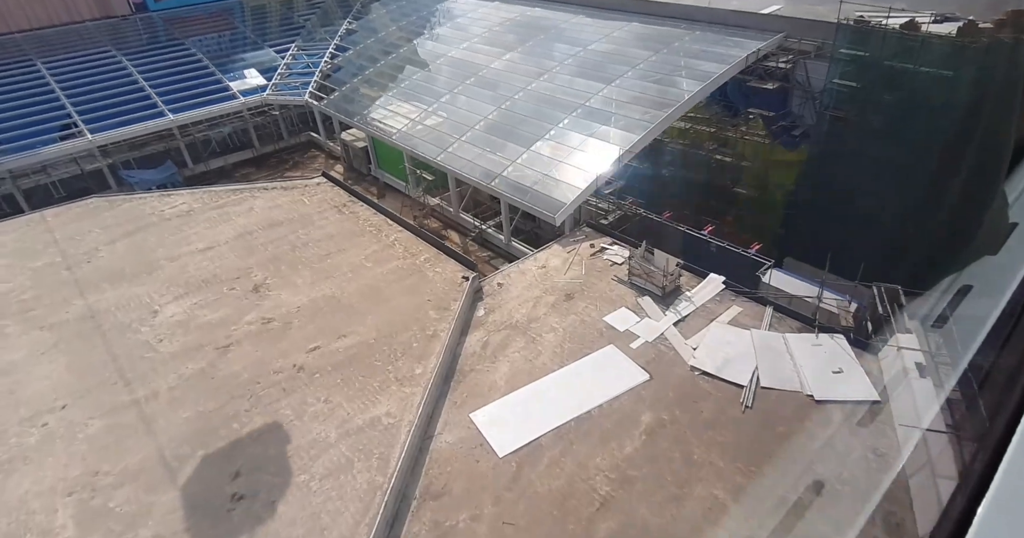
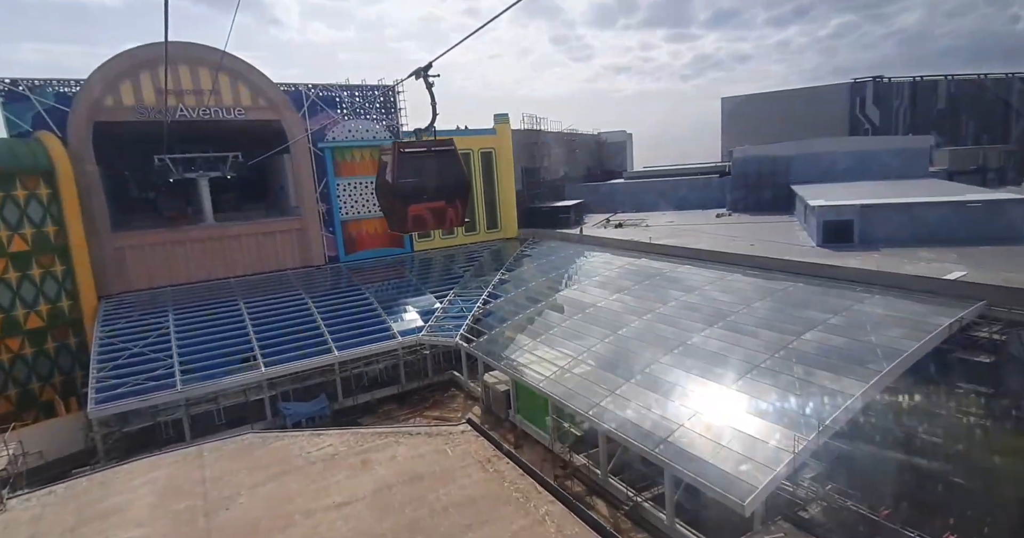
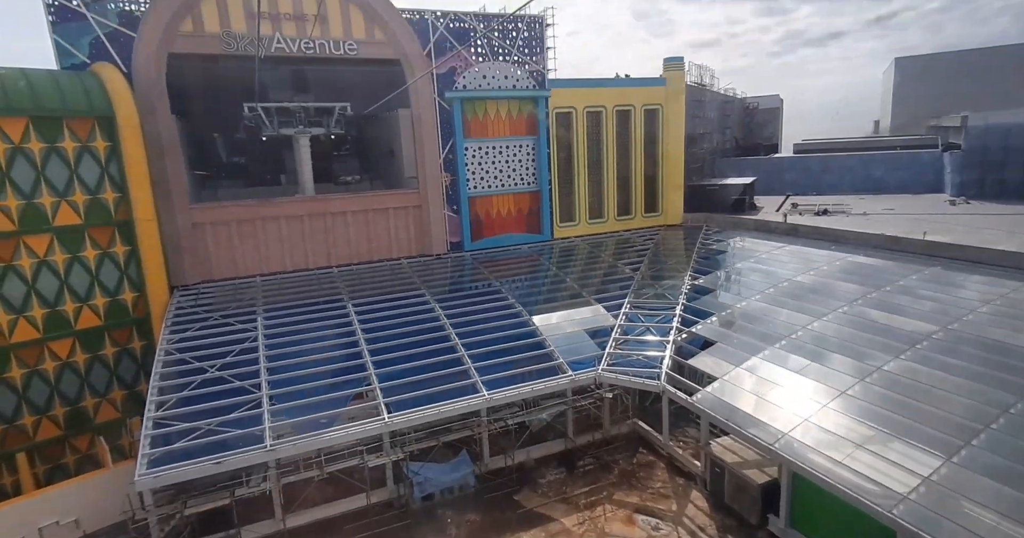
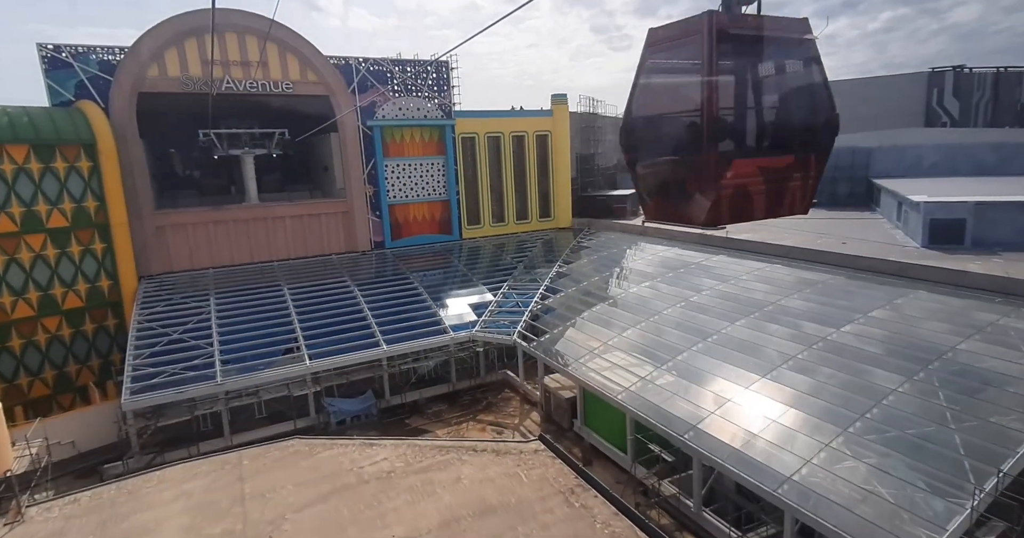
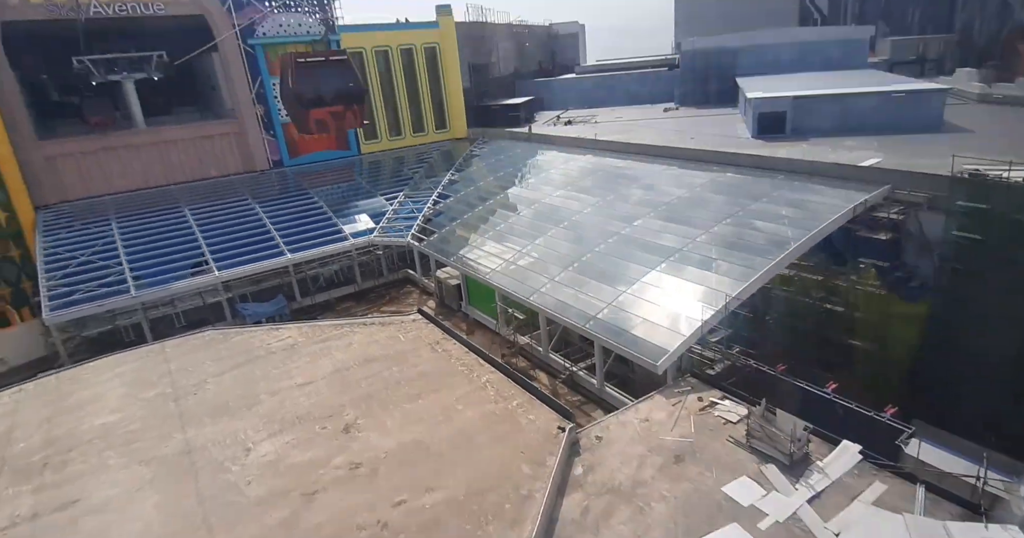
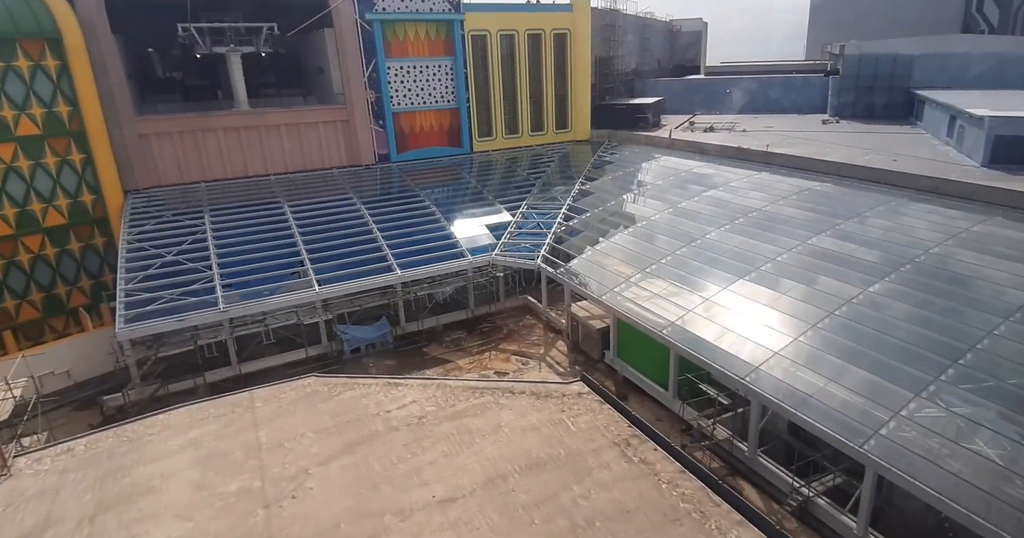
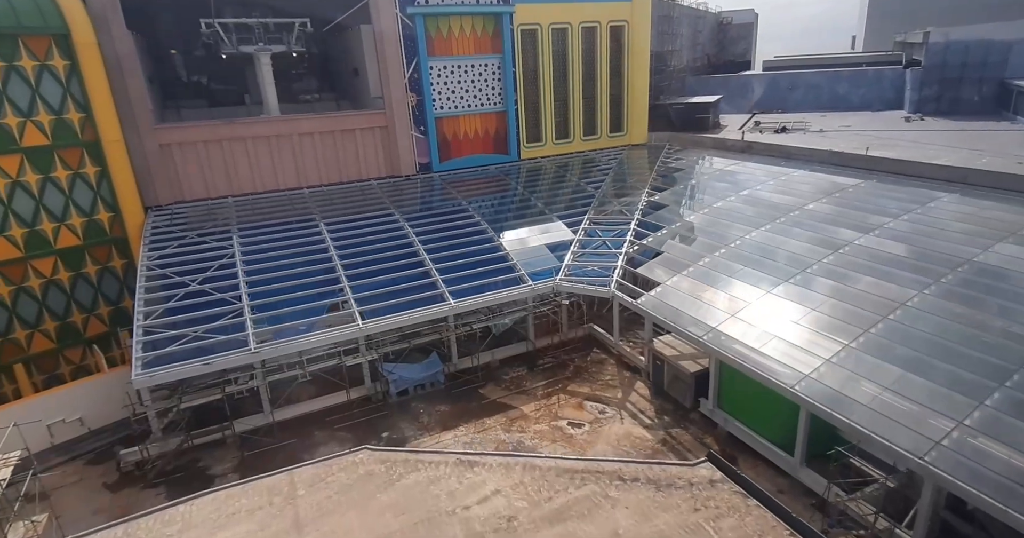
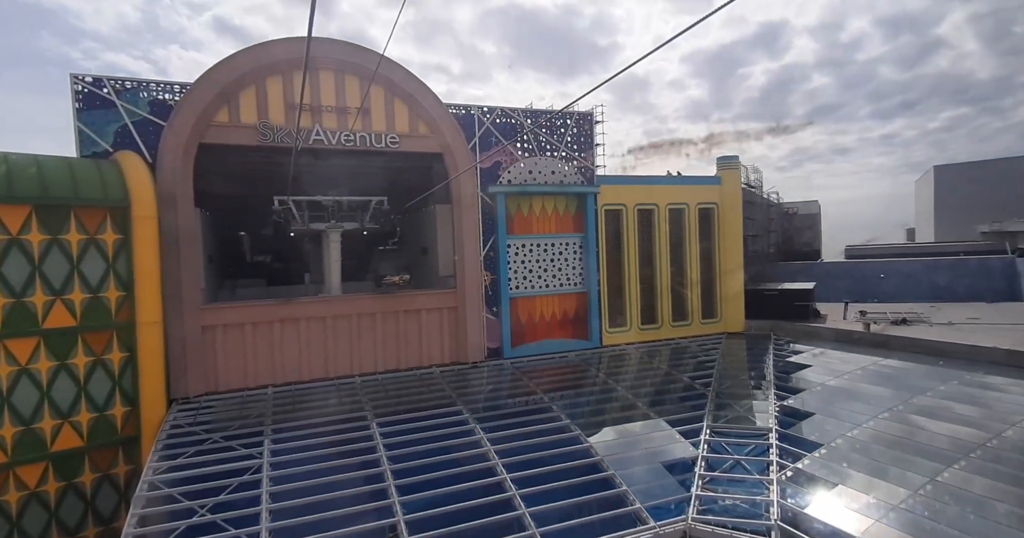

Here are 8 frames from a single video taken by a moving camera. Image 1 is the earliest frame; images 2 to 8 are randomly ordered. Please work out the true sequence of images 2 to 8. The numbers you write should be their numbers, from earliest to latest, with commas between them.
5, 2, 4, 6, 7, 3, 8
